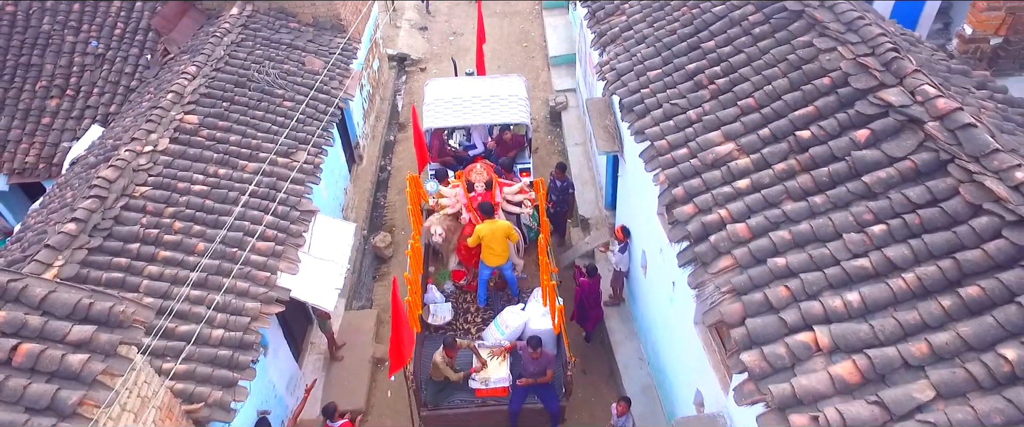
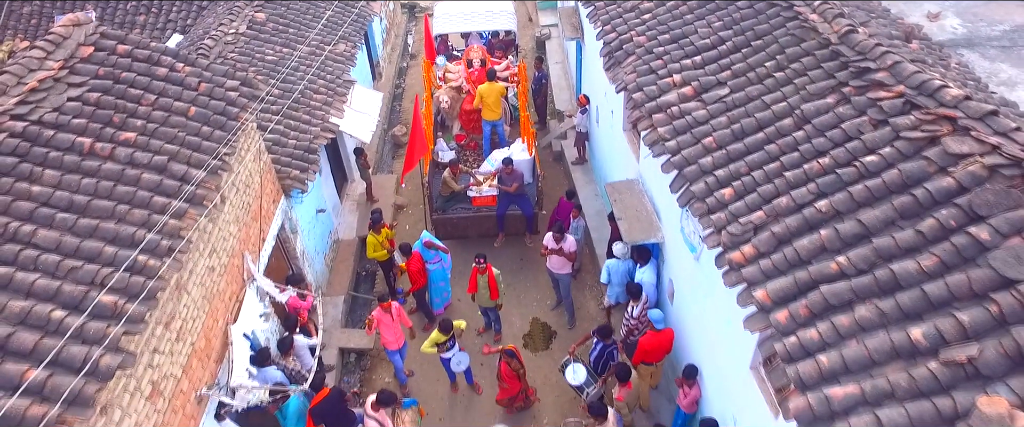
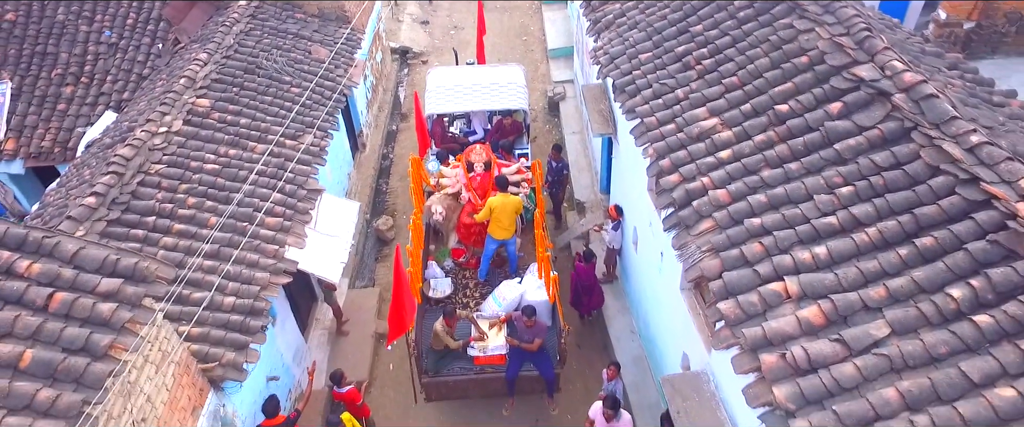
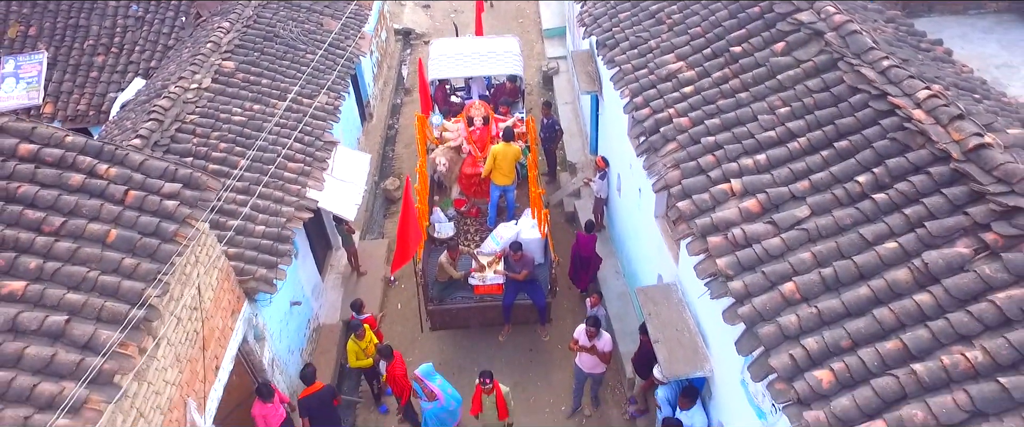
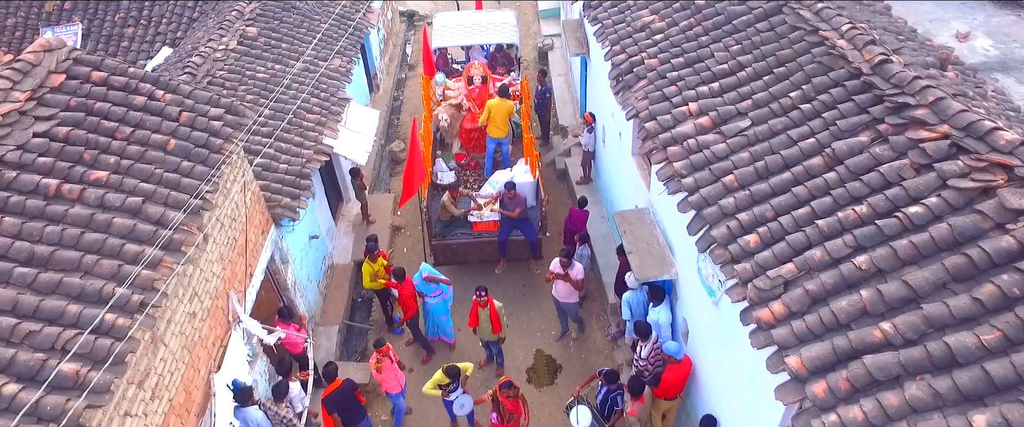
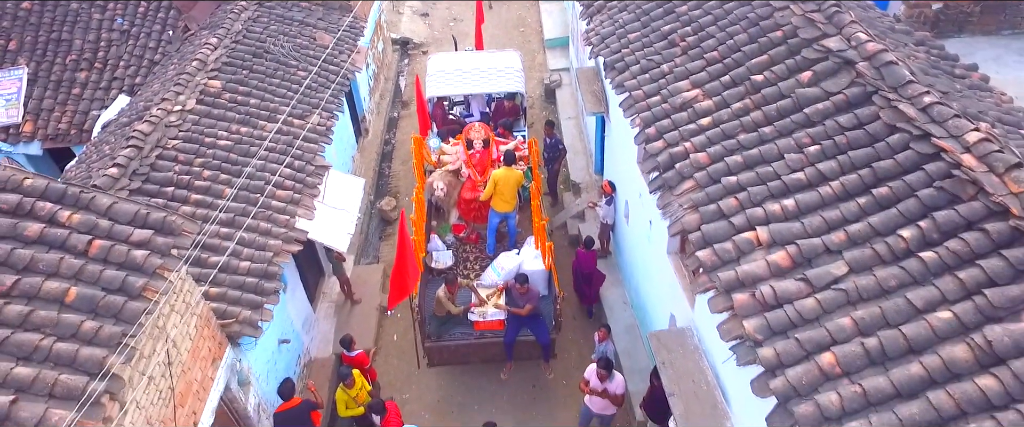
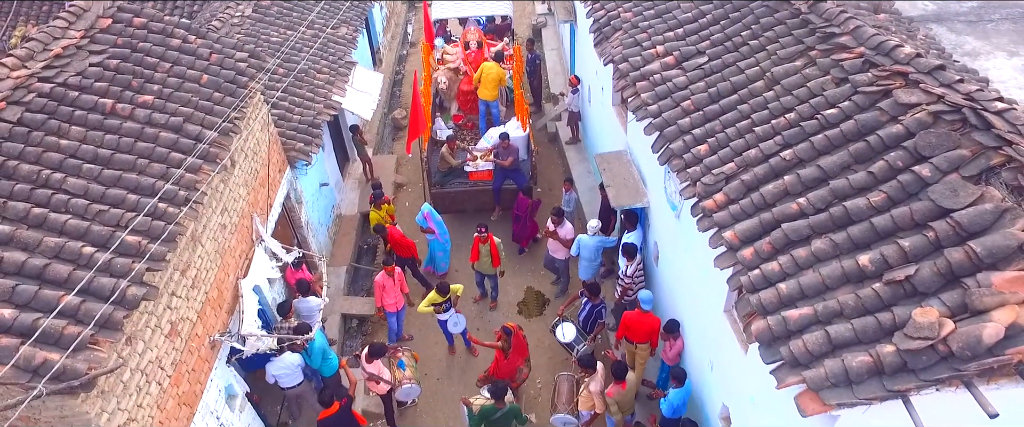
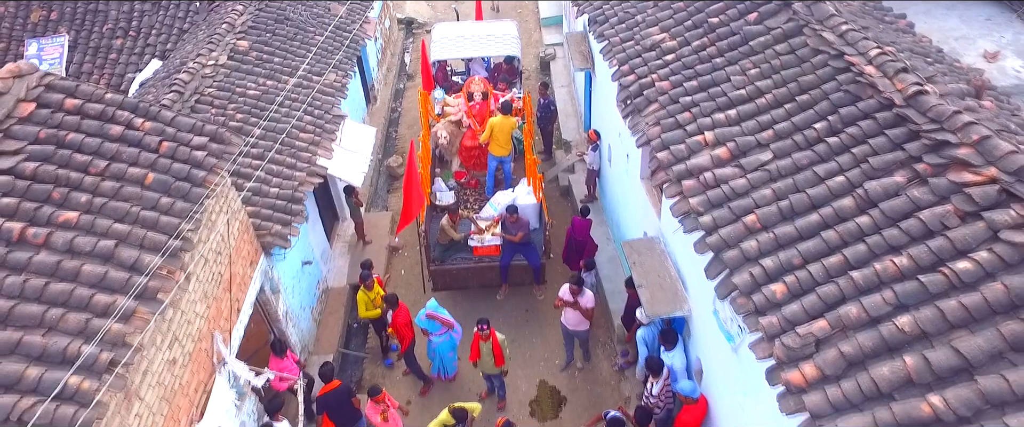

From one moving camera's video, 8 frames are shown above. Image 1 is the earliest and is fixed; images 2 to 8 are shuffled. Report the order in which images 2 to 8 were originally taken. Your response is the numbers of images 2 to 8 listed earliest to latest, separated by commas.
3, 6, 4, 8, 5, 2, 7
